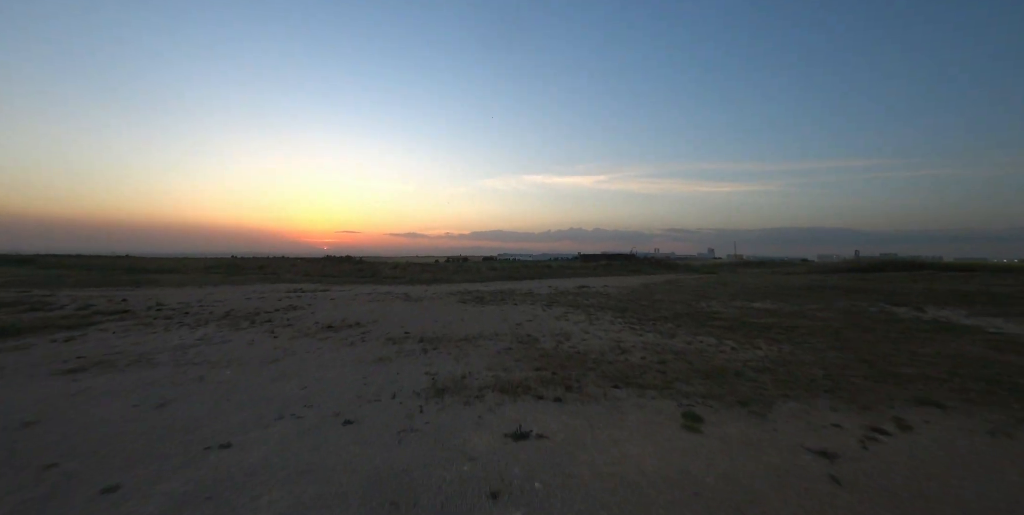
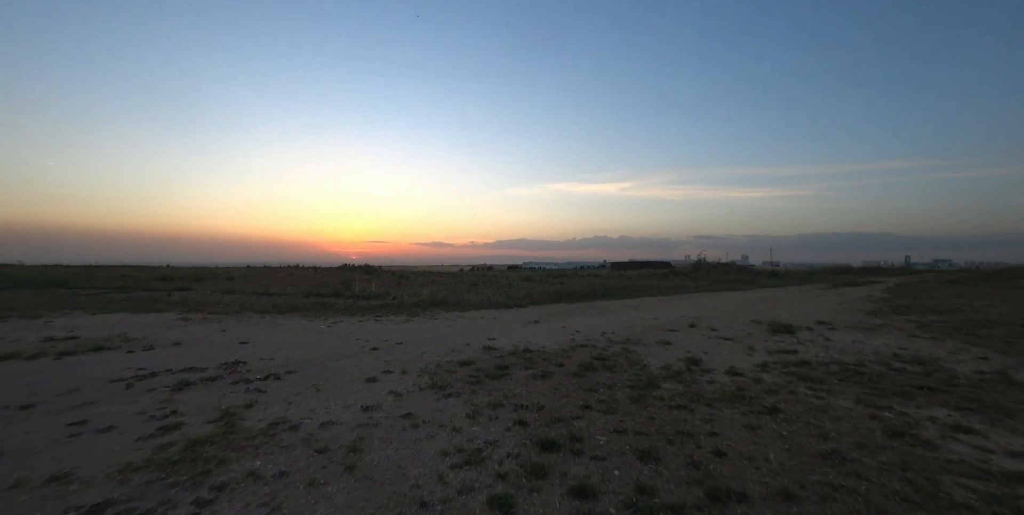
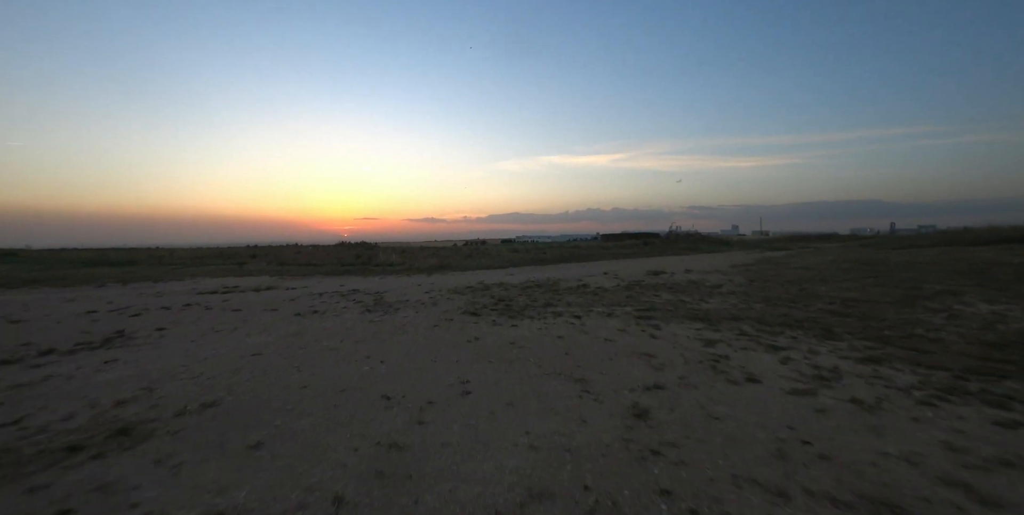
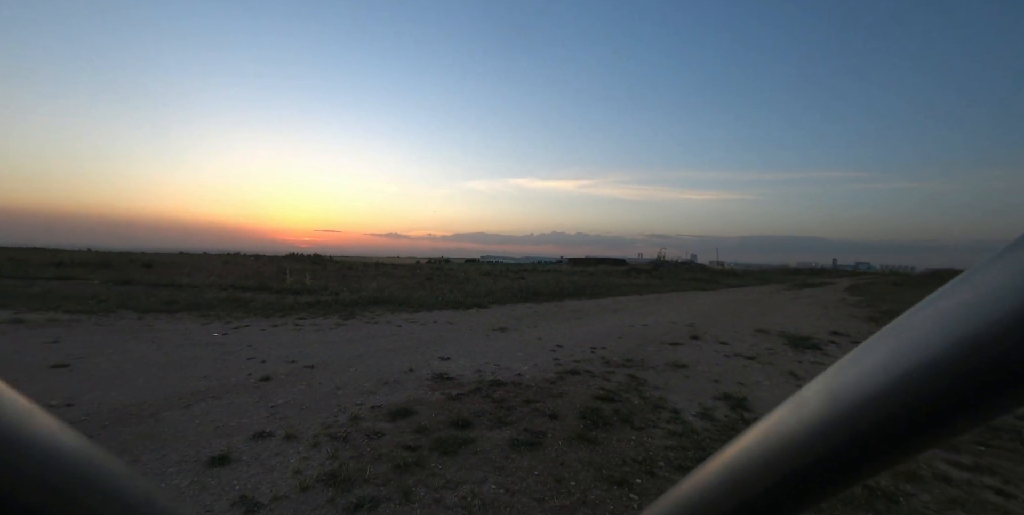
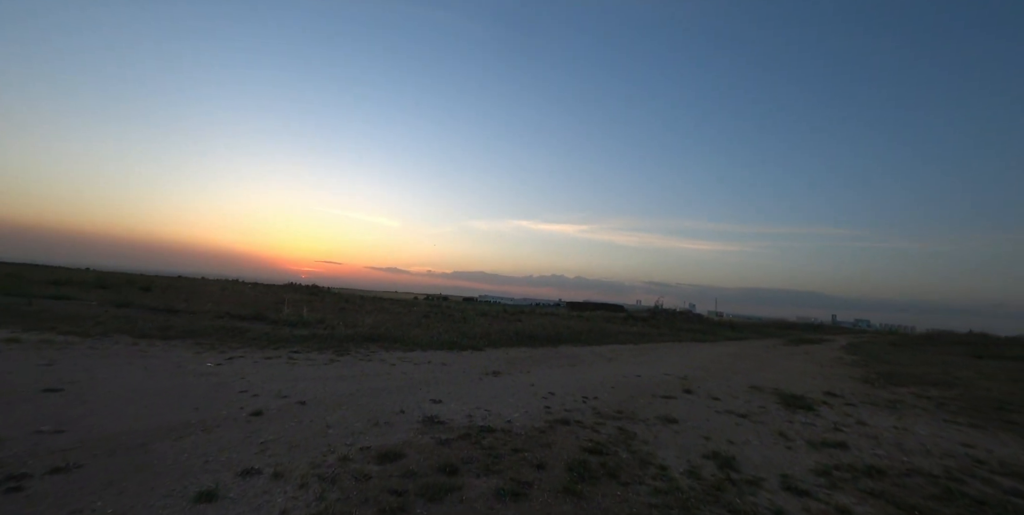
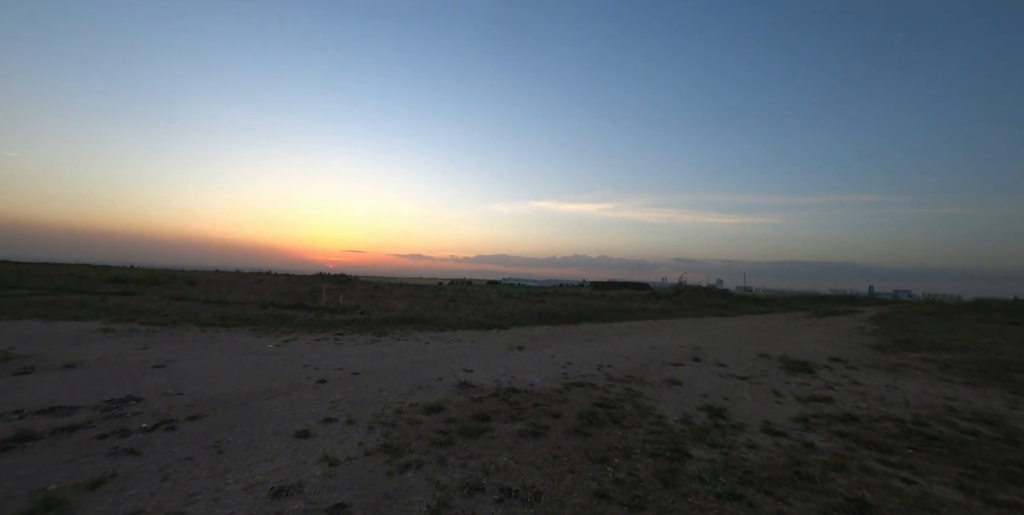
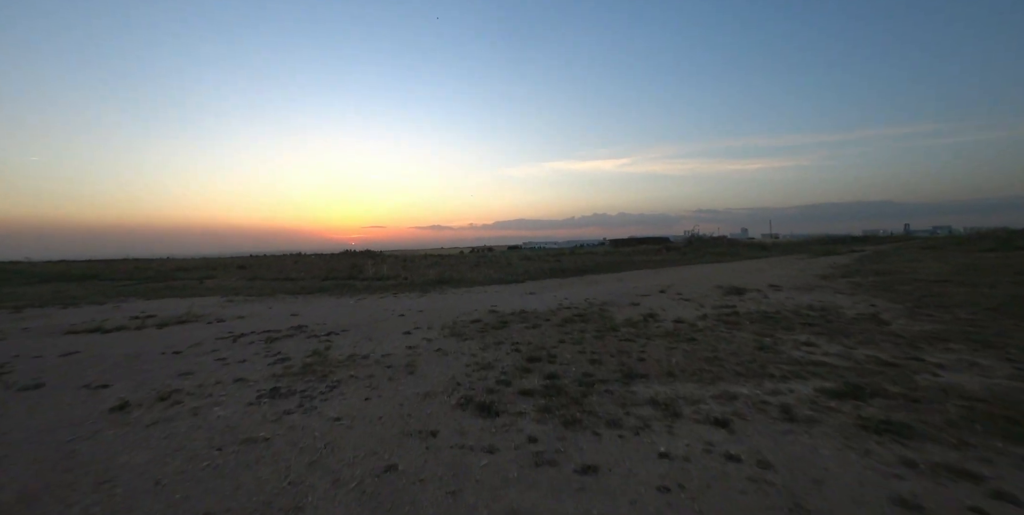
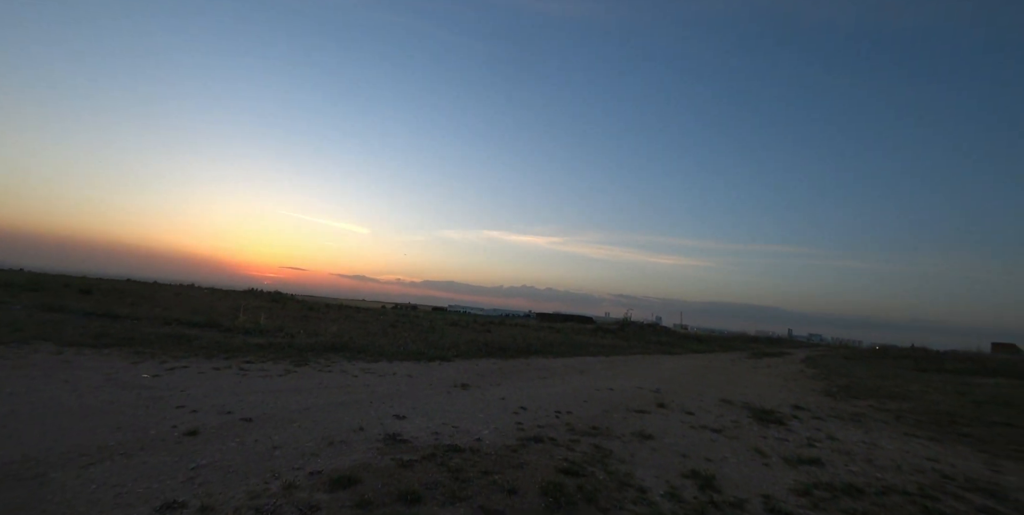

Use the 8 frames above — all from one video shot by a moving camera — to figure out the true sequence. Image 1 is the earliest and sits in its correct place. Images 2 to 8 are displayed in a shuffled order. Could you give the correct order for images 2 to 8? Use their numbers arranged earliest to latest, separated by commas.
3, 7, 2, 6, 5, 8, 4
